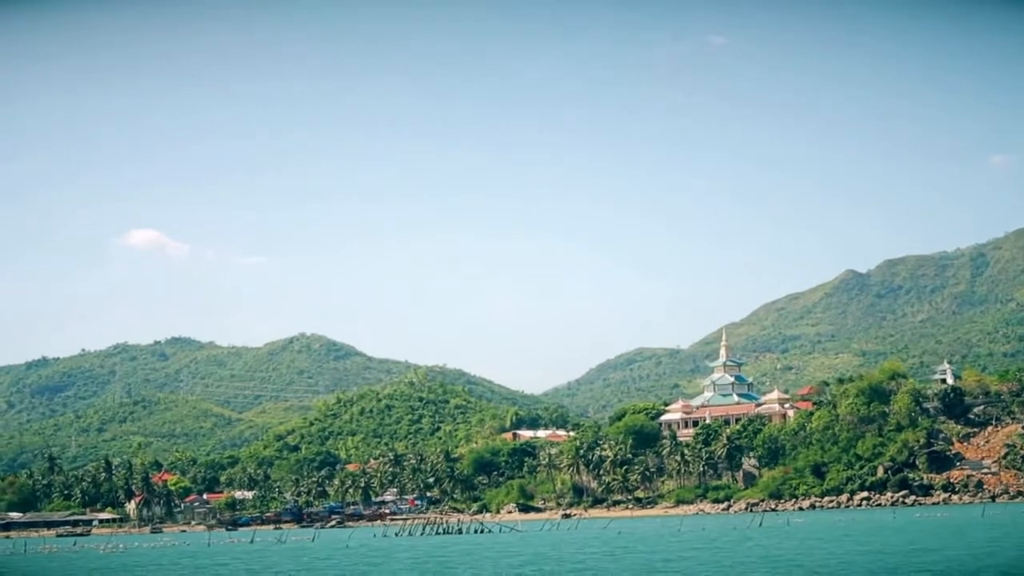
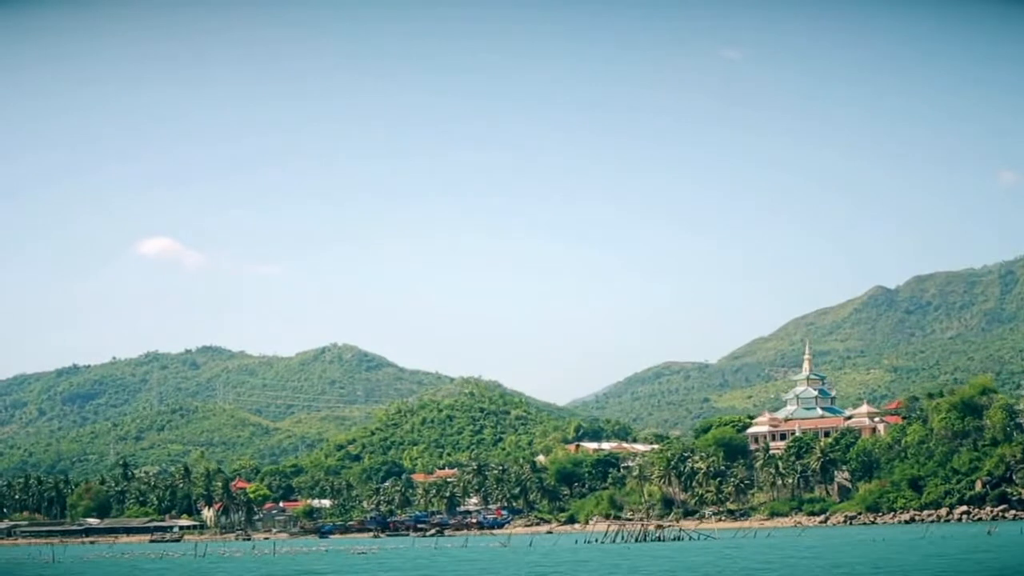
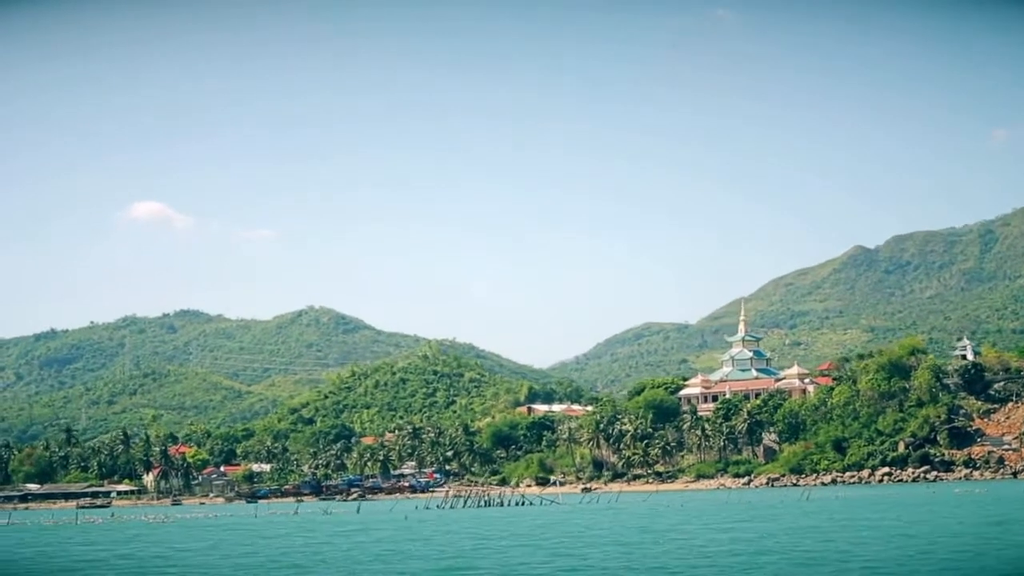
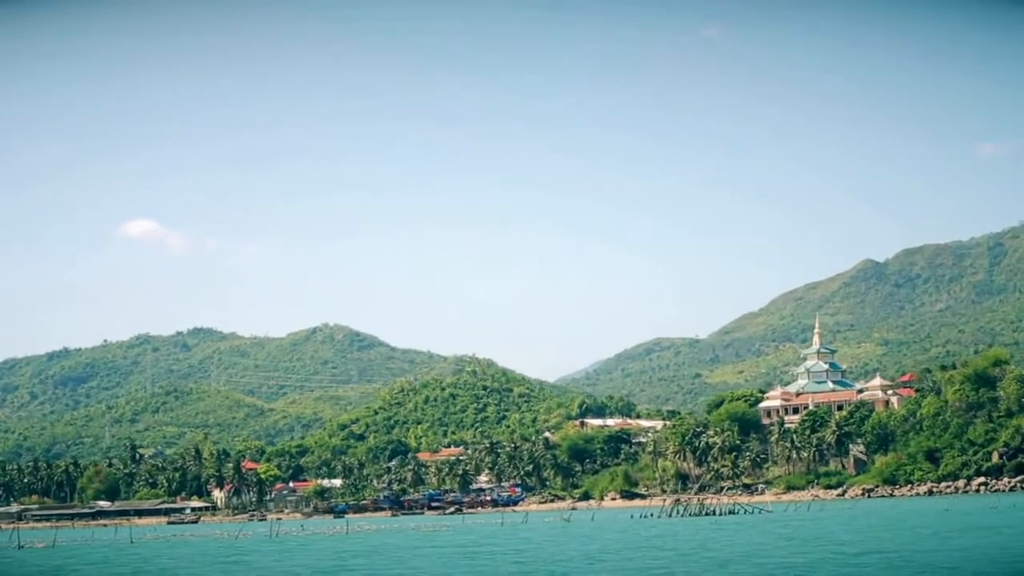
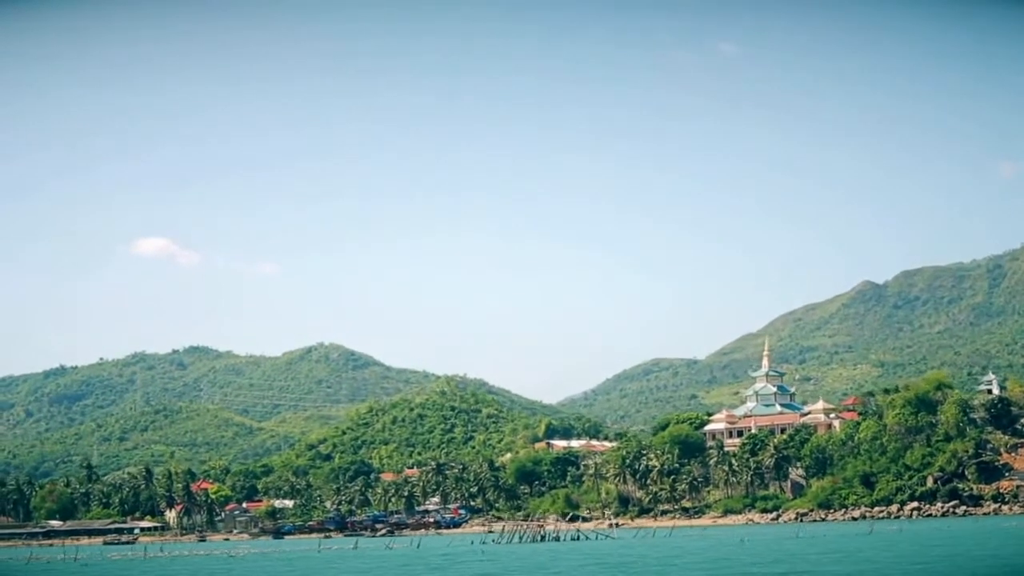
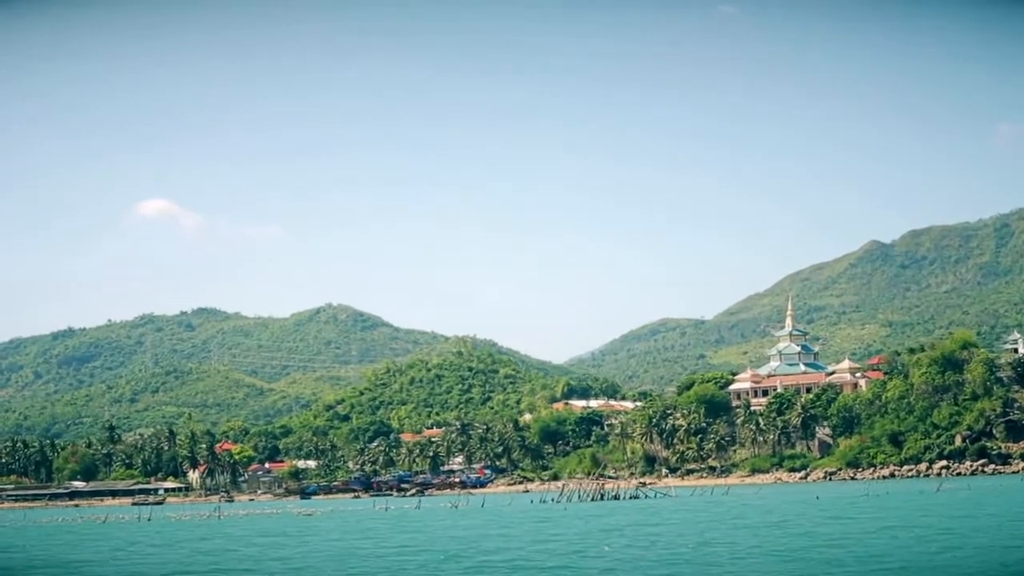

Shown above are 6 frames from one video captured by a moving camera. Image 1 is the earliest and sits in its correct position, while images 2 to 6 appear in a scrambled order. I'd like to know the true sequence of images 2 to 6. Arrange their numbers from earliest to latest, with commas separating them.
3, 5, 6, 2, 4
